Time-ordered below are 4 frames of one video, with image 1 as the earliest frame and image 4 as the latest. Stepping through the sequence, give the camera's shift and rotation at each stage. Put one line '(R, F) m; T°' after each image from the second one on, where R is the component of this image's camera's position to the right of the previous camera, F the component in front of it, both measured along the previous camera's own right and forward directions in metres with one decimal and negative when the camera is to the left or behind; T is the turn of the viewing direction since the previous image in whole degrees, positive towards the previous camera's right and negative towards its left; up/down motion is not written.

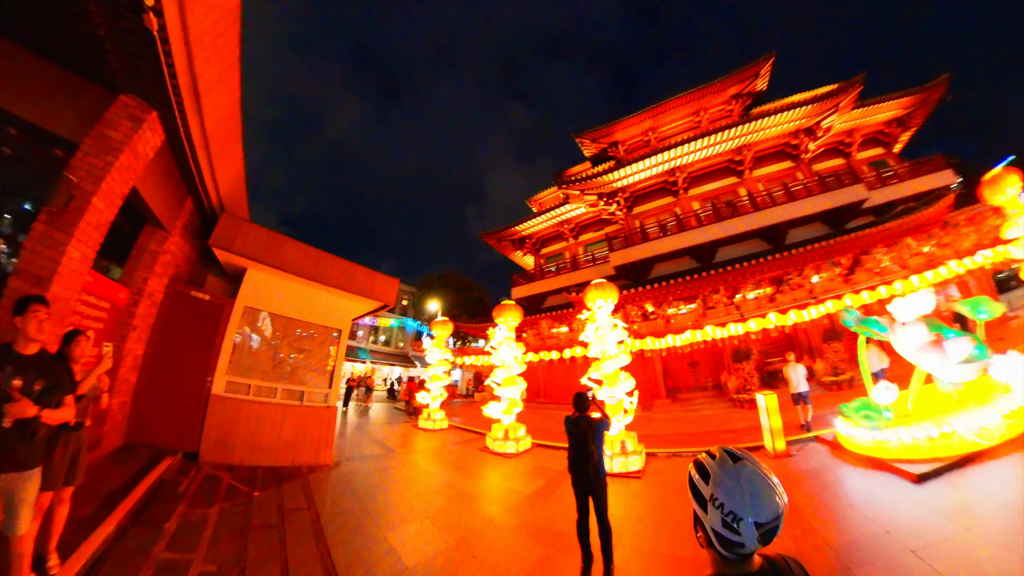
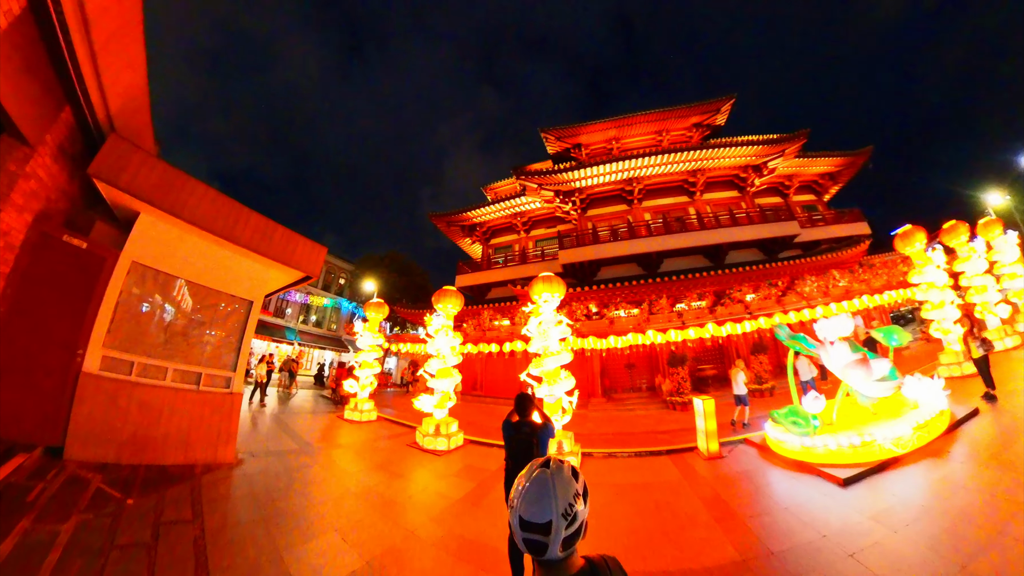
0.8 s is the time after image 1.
(0.0, +0.2) m; +8°
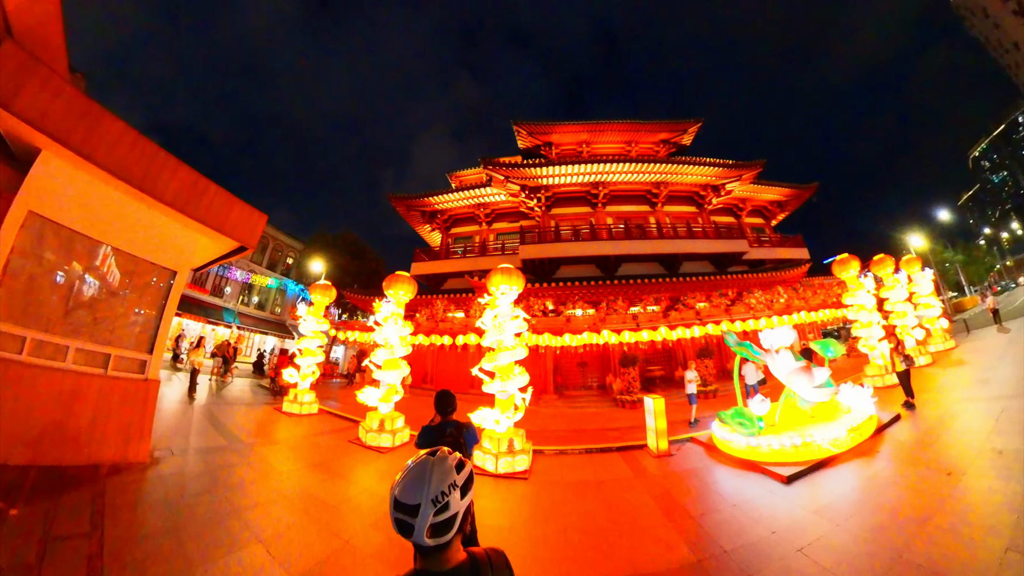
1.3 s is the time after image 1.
(0.0, +0.1) m; +6°
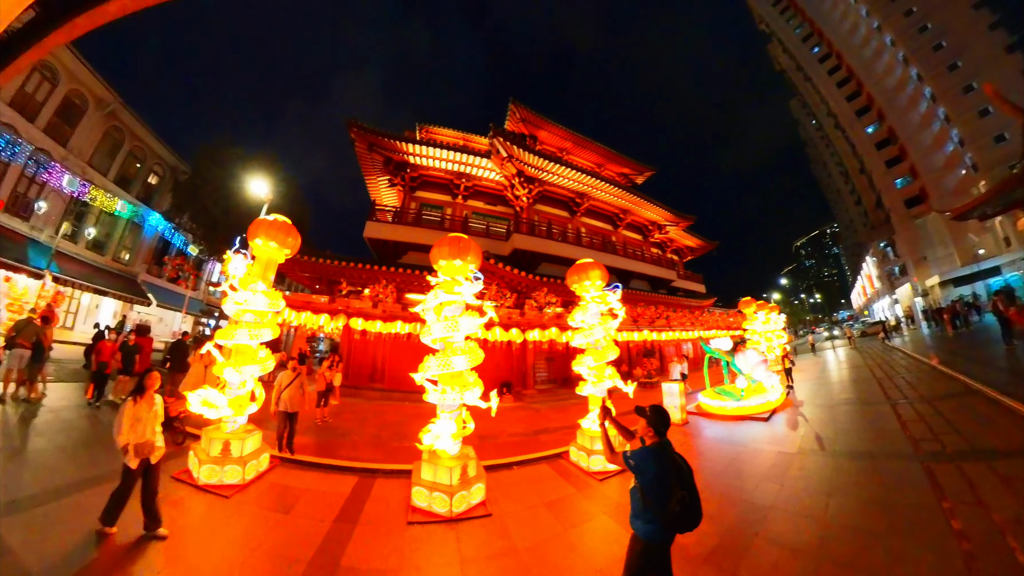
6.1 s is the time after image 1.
(-4.2, +1.6) m; +33°
